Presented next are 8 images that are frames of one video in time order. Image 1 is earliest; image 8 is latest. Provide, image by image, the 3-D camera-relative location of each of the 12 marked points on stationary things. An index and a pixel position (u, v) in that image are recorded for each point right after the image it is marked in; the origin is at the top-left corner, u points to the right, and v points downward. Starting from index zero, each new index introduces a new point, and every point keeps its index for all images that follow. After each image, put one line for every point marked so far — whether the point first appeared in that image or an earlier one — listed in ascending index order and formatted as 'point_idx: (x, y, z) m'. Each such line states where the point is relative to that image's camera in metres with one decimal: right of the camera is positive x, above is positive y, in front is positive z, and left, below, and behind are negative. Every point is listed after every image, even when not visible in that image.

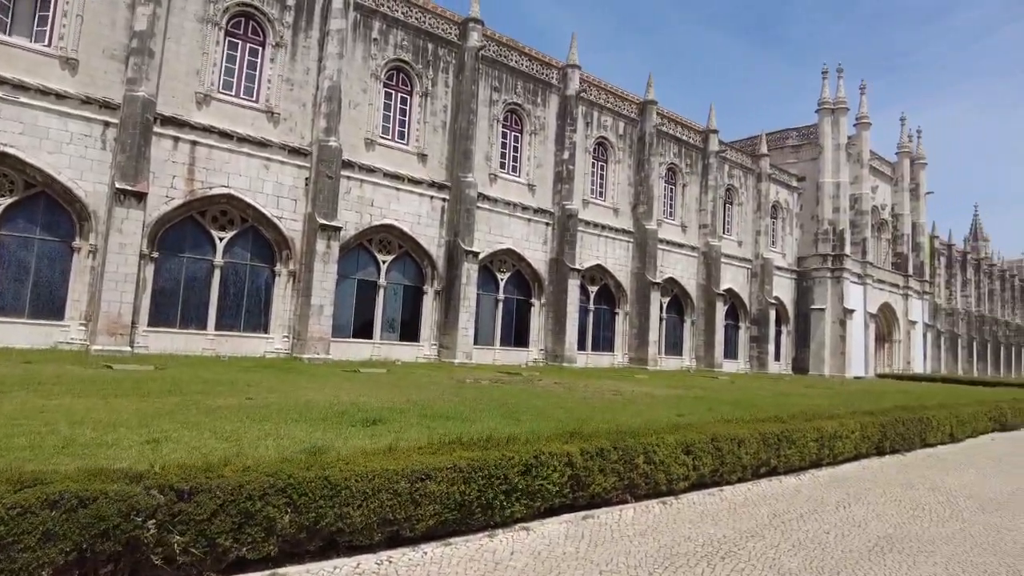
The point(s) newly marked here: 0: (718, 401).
0: (+3.9, -2.2, +12.4) m
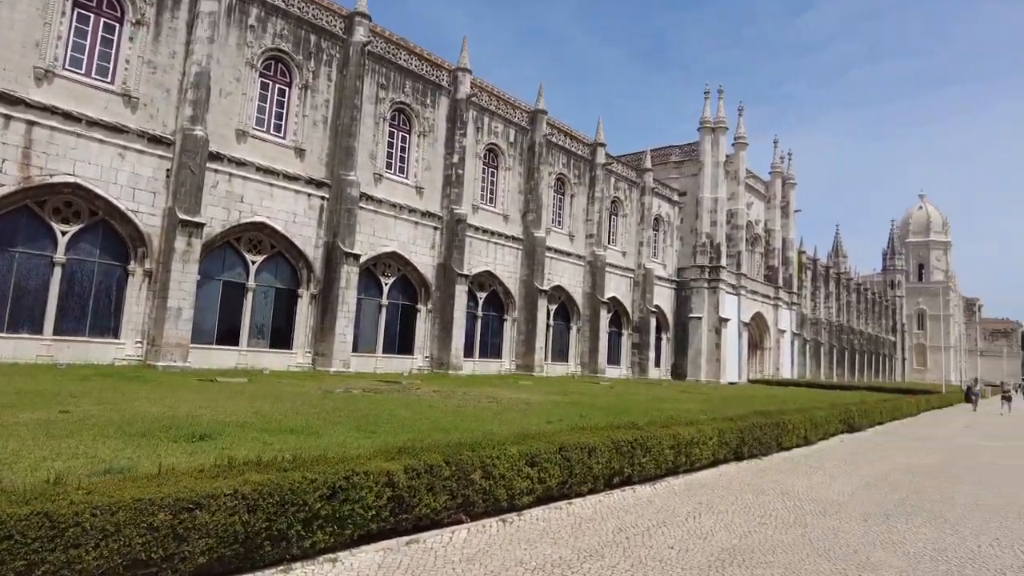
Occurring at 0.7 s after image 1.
0: (+1.5, -2.3, +12.4) m
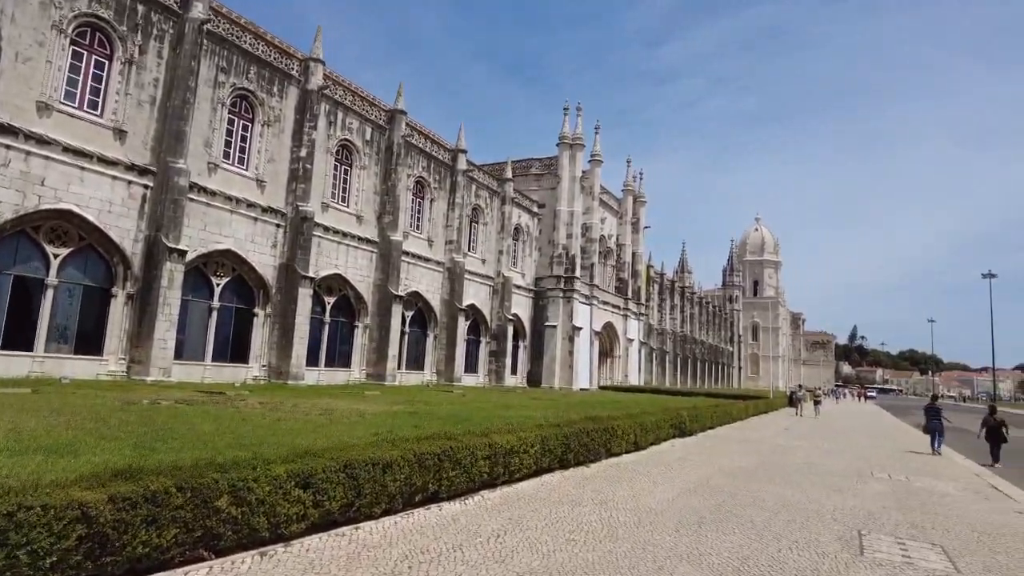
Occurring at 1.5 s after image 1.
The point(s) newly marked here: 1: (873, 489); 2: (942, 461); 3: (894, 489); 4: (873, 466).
0: (-1.5, -2.3, +11.7) m
1: (+4.1, -2.3, +7.5) m
2: (+7.1, -2.8, +10.8) m
3: (+4.4, -2.3, +7.6) m
4: (+5.2, -2.6, +9.4) m
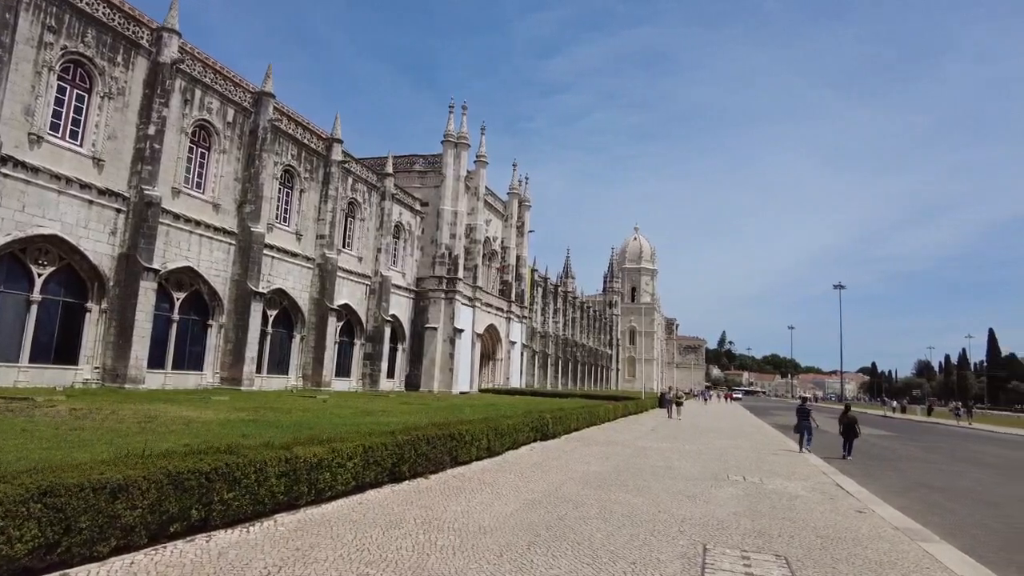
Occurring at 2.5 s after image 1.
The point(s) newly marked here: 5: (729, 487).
0: (-3.9, -2.2, +10.5) m
1: (+2.3, -2.3, +7.2) m
2: (+4.7, -2.9, +10.9) m
3: (+2.6, -2.3, +7.3) m
4: (+3.1, -2.5, +9.3) m
5: (+2.5, -2.3, +7.6) m
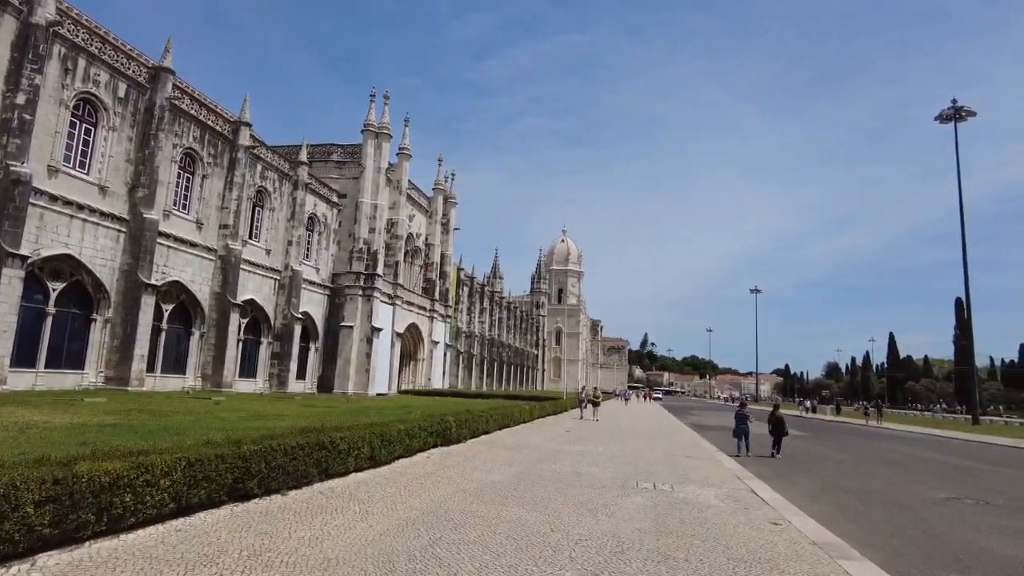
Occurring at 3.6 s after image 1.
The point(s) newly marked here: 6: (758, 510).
0: (-5.3, -2.0, +9.0) m
1: (+1.2, -2.1, +6.4) m
2: (+3.1, -2.8, +10.4) m
3: (+1.5, -2.2, +6.6) m
4: (+1.7, -2.4, +8.6) m
5: (+1.3, -2.2, +6.9) m
6: (+2.4, -2.2, +6.5) m
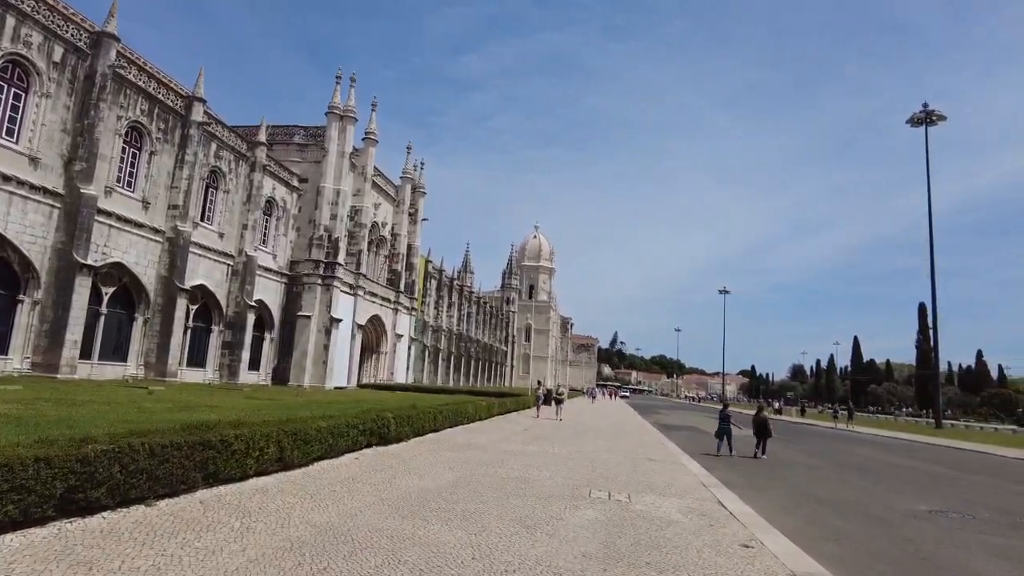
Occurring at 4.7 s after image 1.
0: (-6.1, -1.6, +7.8) m
1: (+0.6, -1.9, +5.5) m
2: (+2.3, -2.6, +9.5) m
3: (+0.8, -2.0, +5.7) m
4: (+1.0, -2.2, +7.7) m
5: (+0.7, -2.0, +5.9) m
6: (+1.8, -2.0, +5.6) m
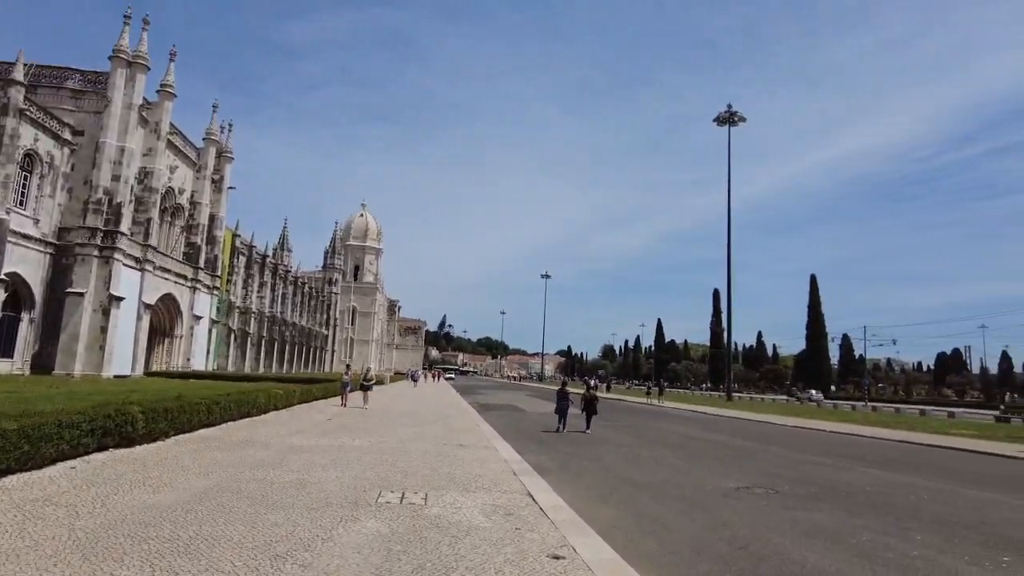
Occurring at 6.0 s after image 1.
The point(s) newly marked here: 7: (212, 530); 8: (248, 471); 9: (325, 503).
0: (-8.0, -1.1, +4.8) m
1: (-1.0, -1.6, +4.3) m
2: (-0.4, -2.2, +8.7) m
3: (-0.8, -1.7, +4.5) m
4: (-1.2, -1.9, +6.5) m
5: (-1.0, -1.7, +4.7) m
6: (+0.2, -1.7, +4.7) m
7: (-1.9, -1.6, +4.3) m
8: (-2.6, -1.8, +6.6) m
9: (-1.5, -1.7, +5.2) m
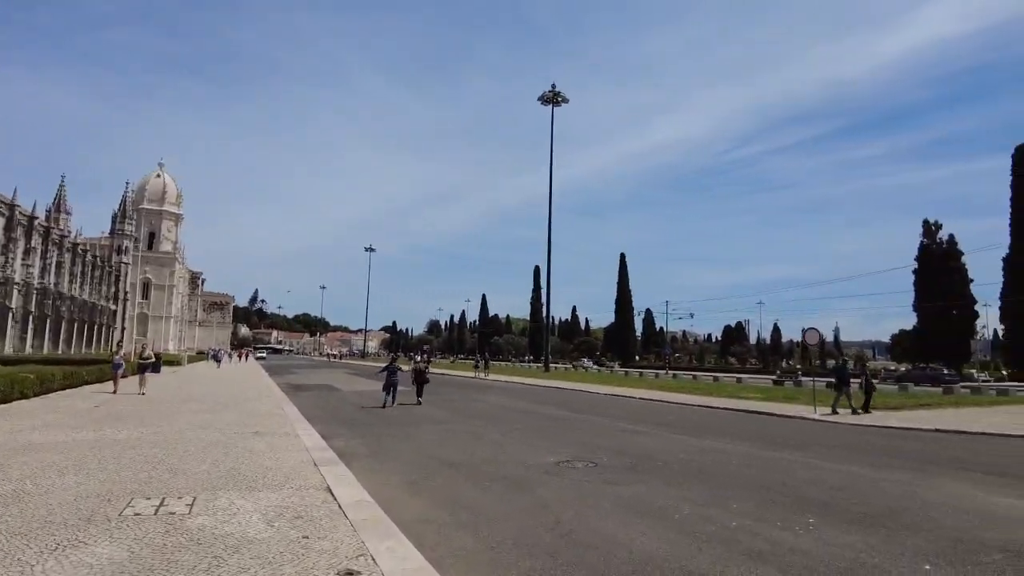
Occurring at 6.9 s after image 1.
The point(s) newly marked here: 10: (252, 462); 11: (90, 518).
0: (-9.0, -0.8, +1.8) m
1: (-2.1, -1.4, +3.1) m
2: (-2.7, -1.8, +7.5) m
3: (-2.0, -1.4, +3.4) m
4: (-2.9, -1.5, +5.2) m
5: (-2.2, -1.4, +3.6) m
6: (-1.1, -1.5, +3.8) m
7: (-3.0, -1.3, +2.9) m
8: (-4.3, -1.5, +5.0) m
9: (-2.8, -1.4, +3.9) m
10: (-2.5, -1.7, +6.3) m
11: (-2.6, -1.4, +4.1) m
